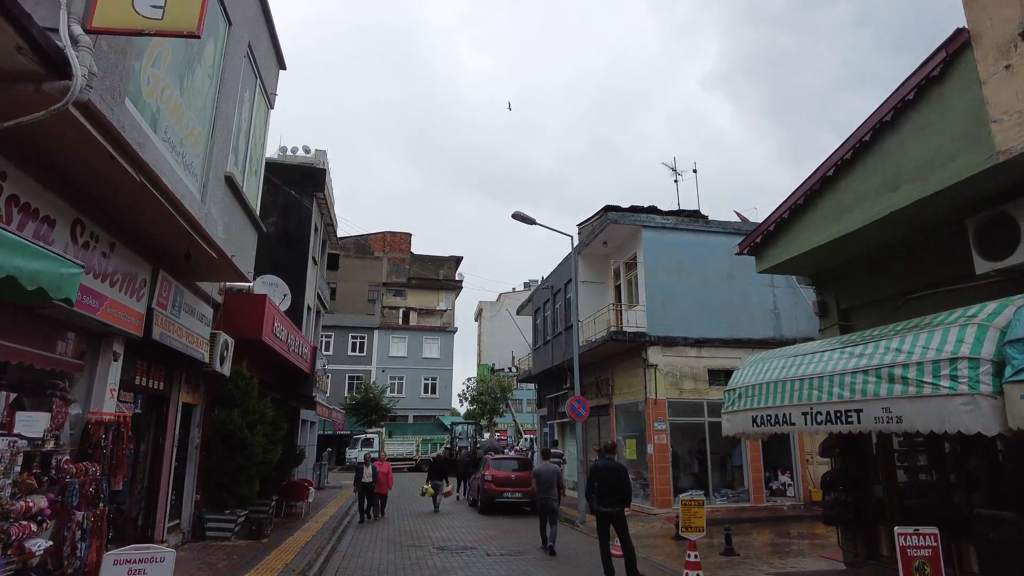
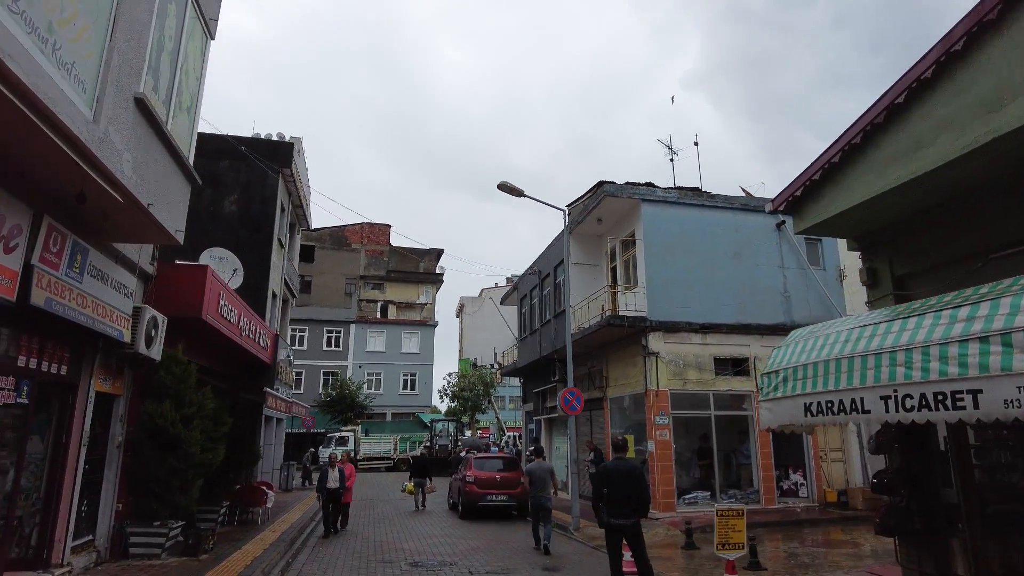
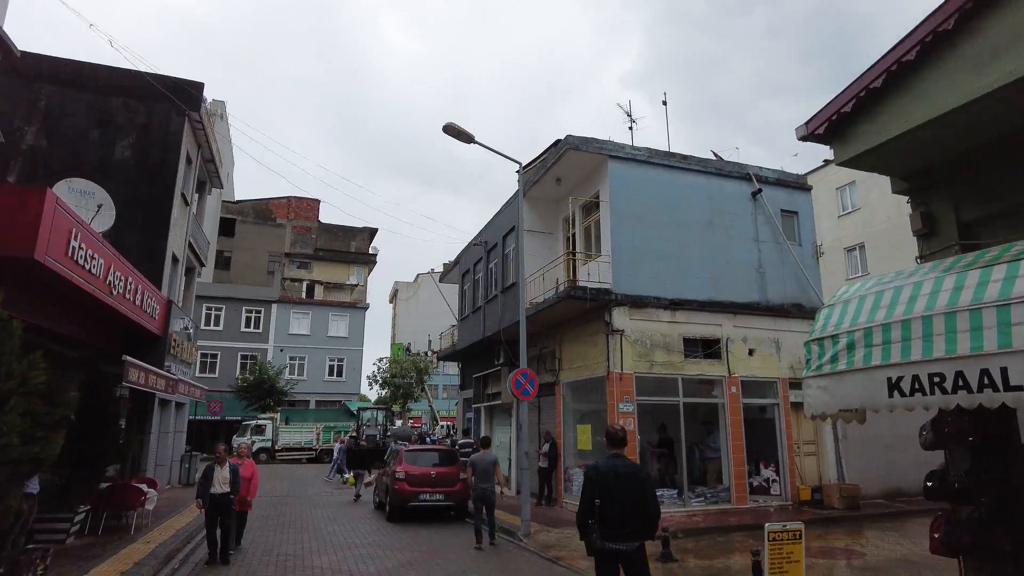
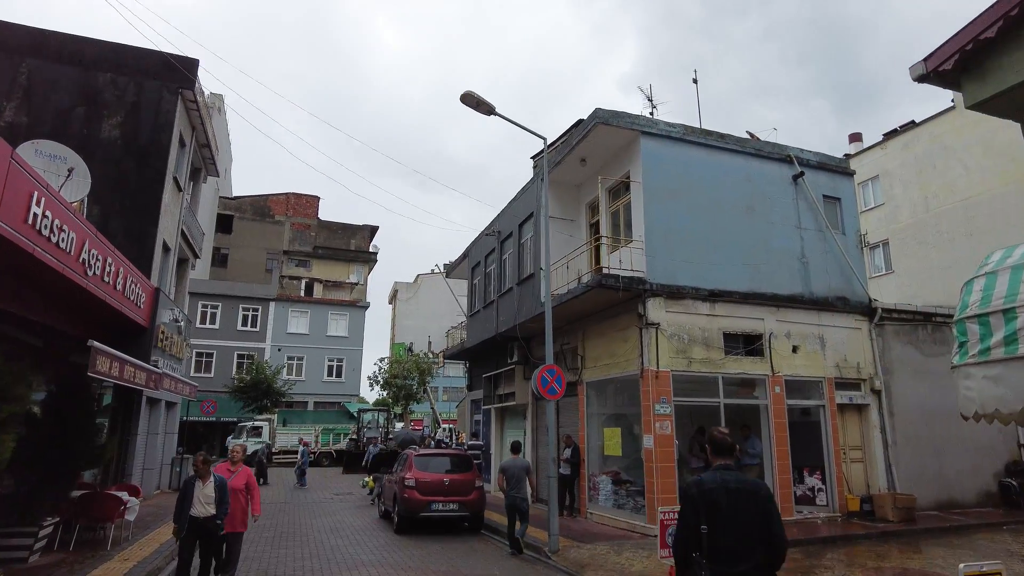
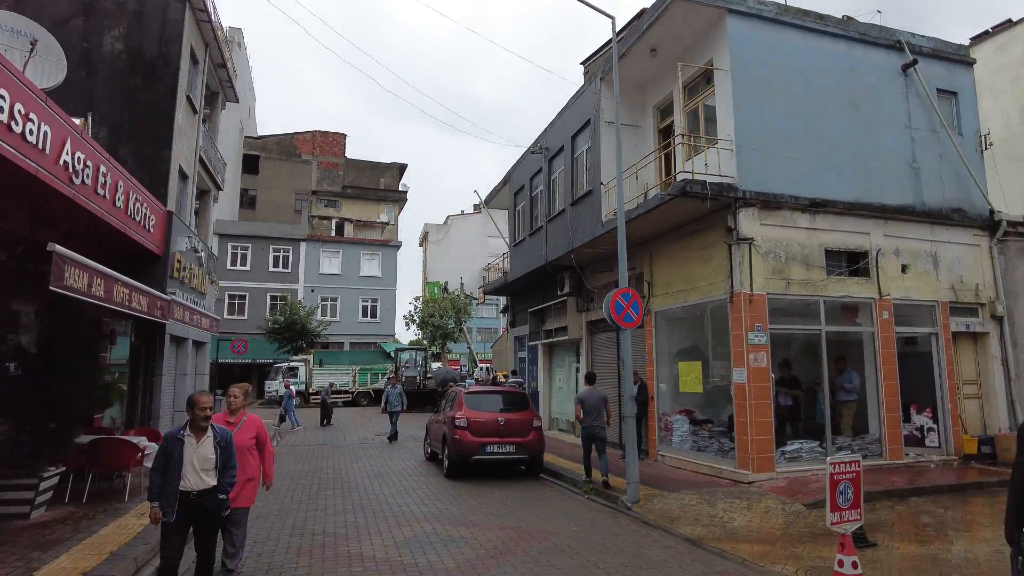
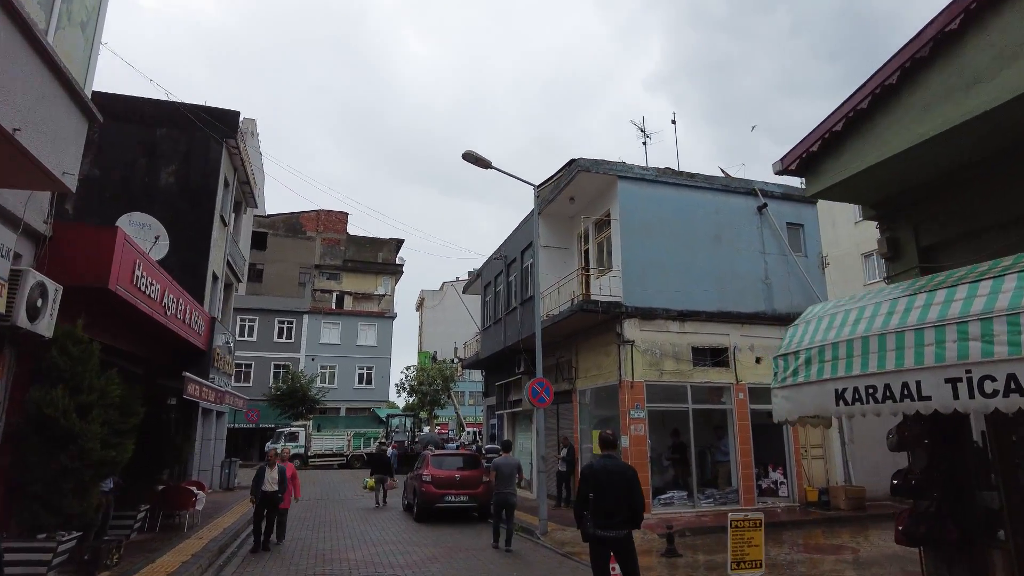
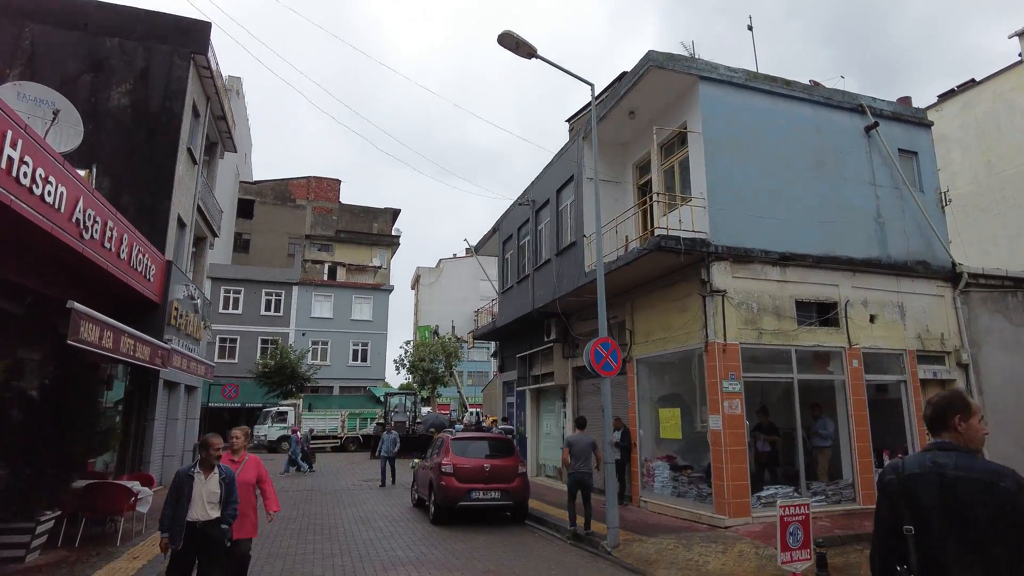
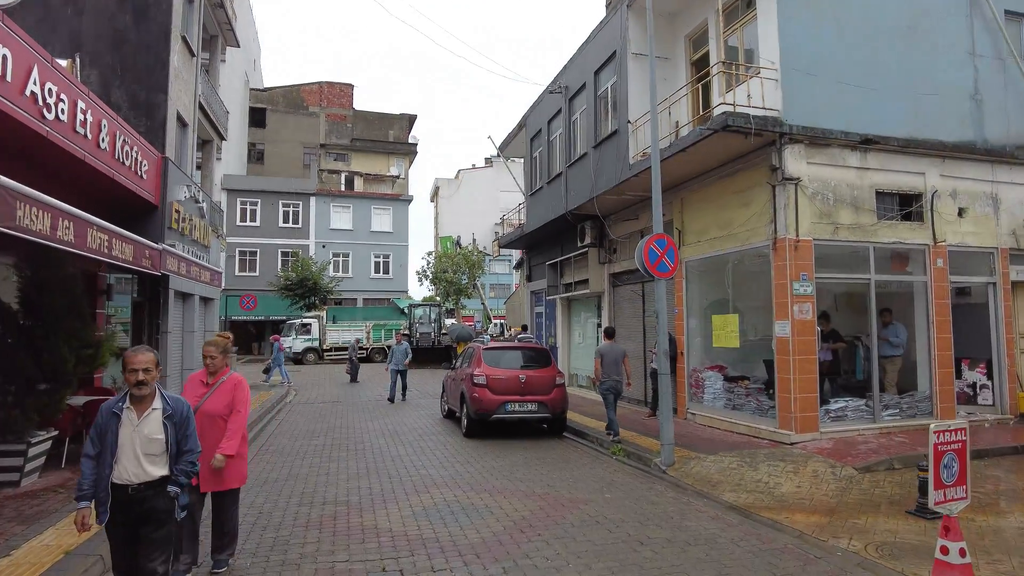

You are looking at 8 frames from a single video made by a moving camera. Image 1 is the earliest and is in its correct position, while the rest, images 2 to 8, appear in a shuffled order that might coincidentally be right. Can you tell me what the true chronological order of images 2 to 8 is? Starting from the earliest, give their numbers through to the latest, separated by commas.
2, 6, 3, 4, 7, 5, 8
